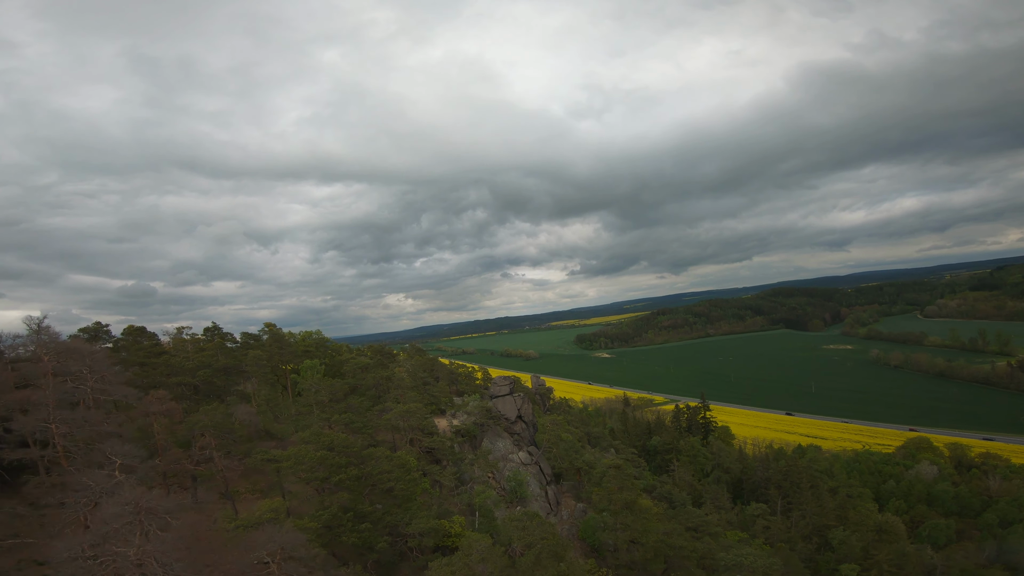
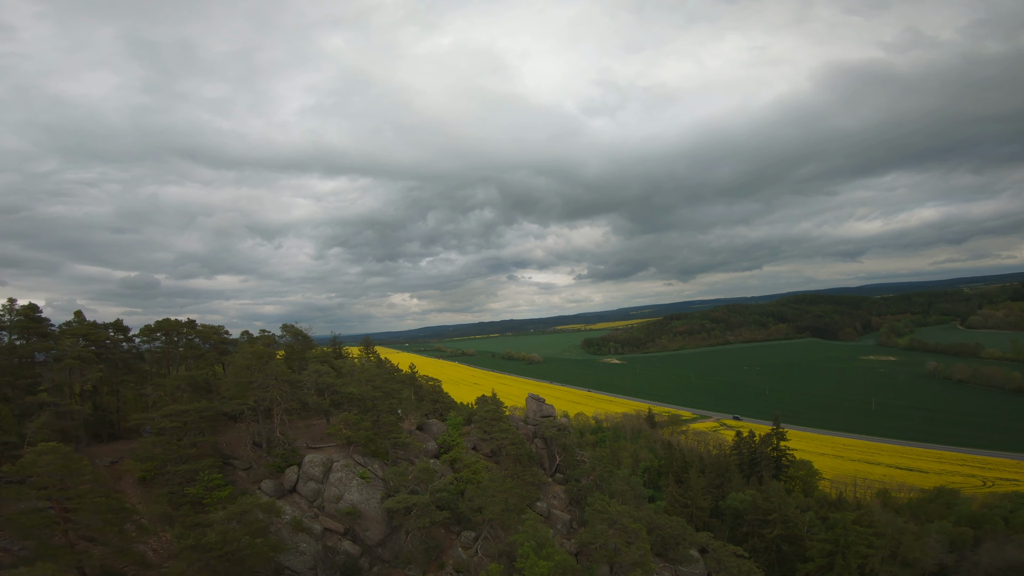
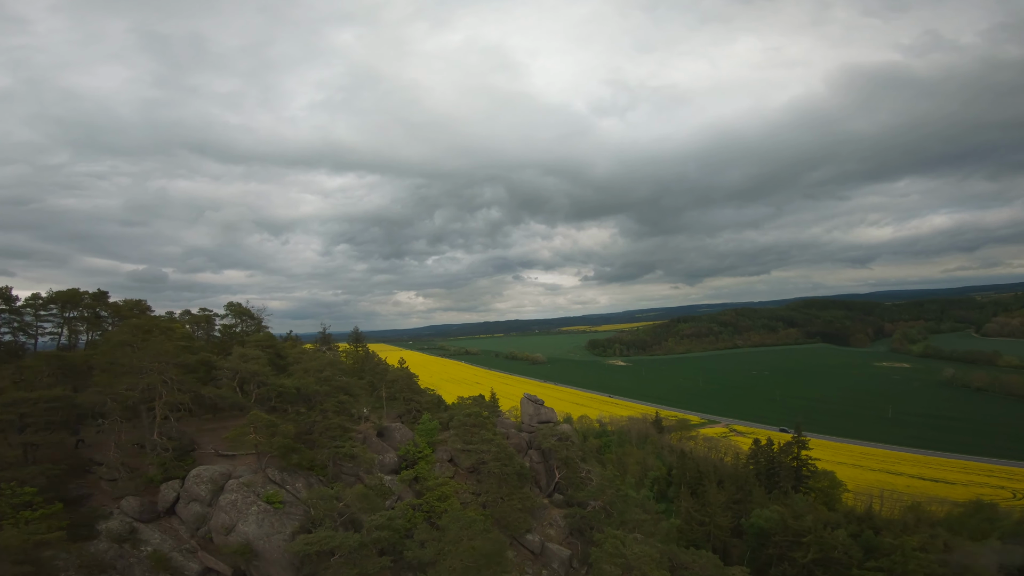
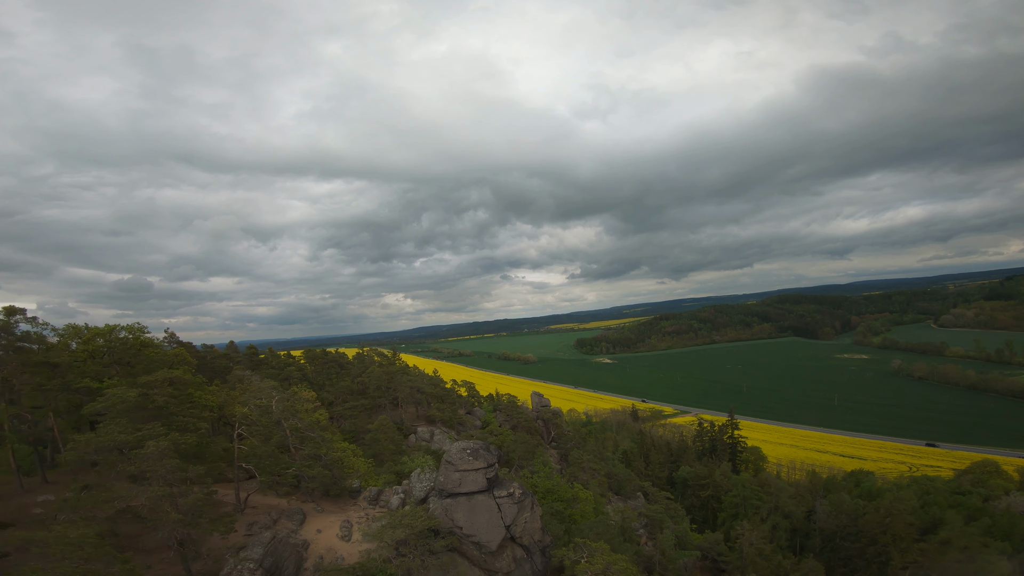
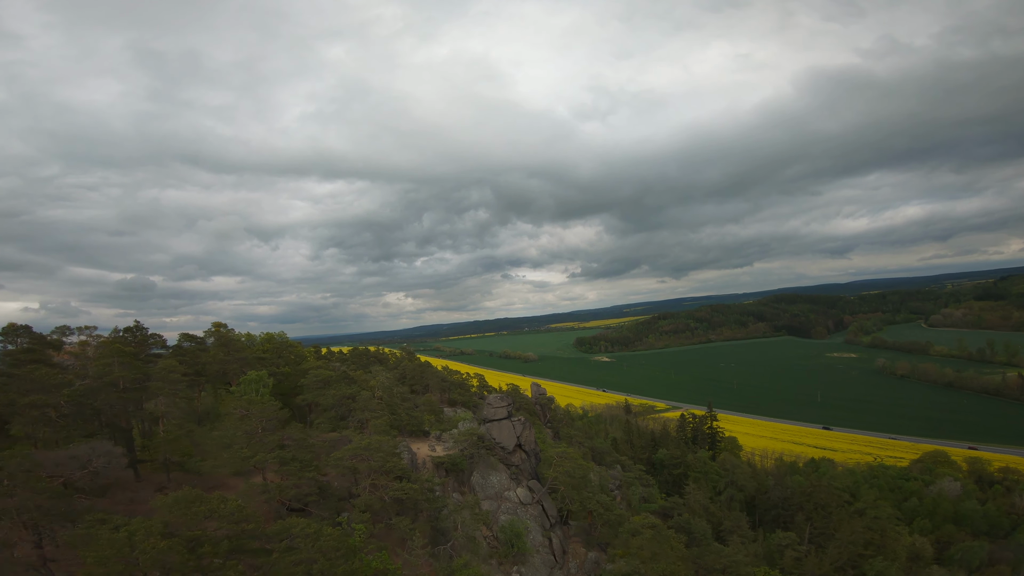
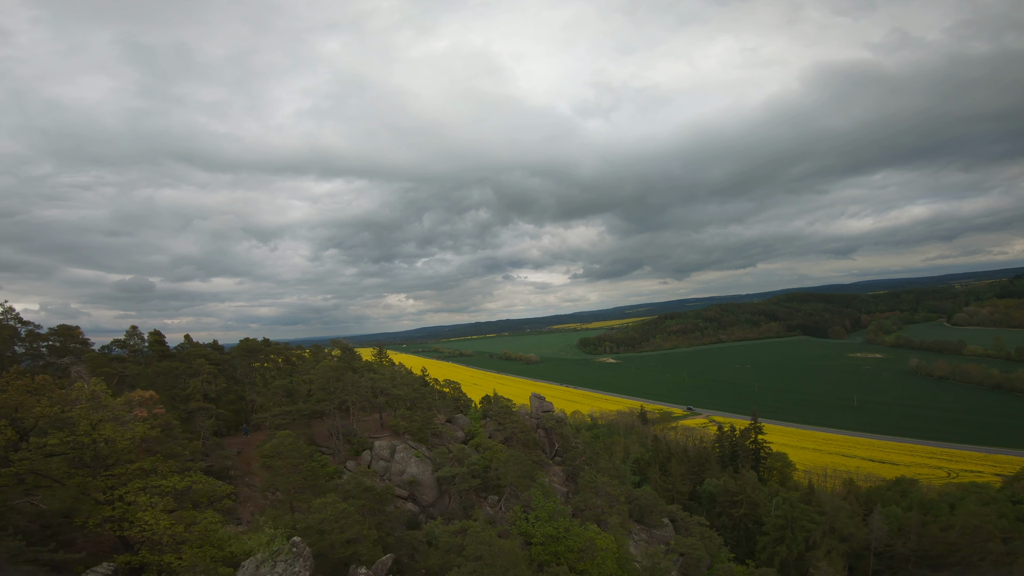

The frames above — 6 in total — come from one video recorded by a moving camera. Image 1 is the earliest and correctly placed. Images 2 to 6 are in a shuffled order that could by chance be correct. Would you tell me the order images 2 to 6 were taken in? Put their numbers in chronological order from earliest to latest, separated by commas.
5, 4, 6, 2, 3
